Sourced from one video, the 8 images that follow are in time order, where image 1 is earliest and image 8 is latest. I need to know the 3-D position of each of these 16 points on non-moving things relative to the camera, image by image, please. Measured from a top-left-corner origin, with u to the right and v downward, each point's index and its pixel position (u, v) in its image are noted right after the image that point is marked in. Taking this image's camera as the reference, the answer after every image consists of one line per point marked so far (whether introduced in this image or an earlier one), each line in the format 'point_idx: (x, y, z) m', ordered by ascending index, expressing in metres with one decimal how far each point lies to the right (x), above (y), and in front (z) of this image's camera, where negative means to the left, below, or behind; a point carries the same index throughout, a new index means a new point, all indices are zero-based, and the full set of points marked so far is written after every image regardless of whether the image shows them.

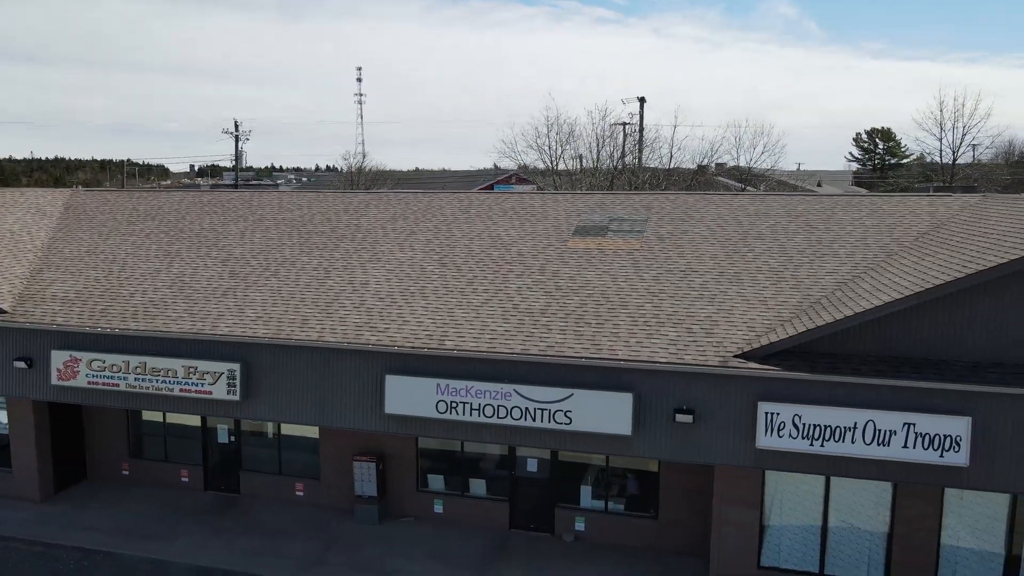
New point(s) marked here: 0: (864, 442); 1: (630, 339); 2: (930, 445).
0: (+5.5, -2.4, +11.7) m
1: (+2.2, -0.9, +13.6) m
2: (+6.4, -2.4, +11.5) m
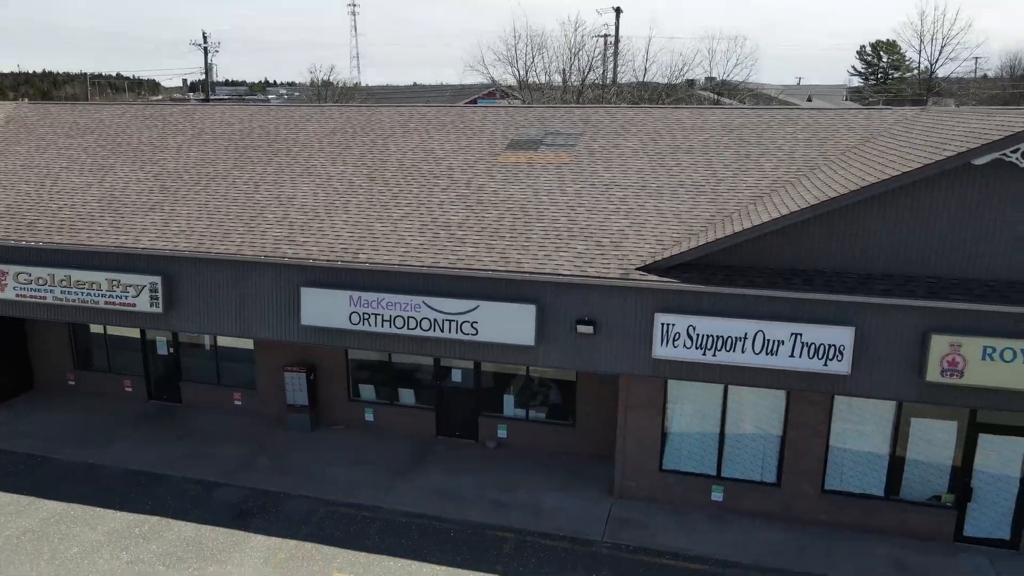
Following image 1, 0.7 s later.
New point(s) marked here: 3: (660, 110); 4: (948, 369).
0: (+3.9, -1.0, +12.1) m
1: (+0.5, +0.7, +13.7) m
2: (+4.8, -1.0, +11.8) m
3: (+3.8, +4.6, +19.6) m
4: (+6.6, -1.2, +11.3) m
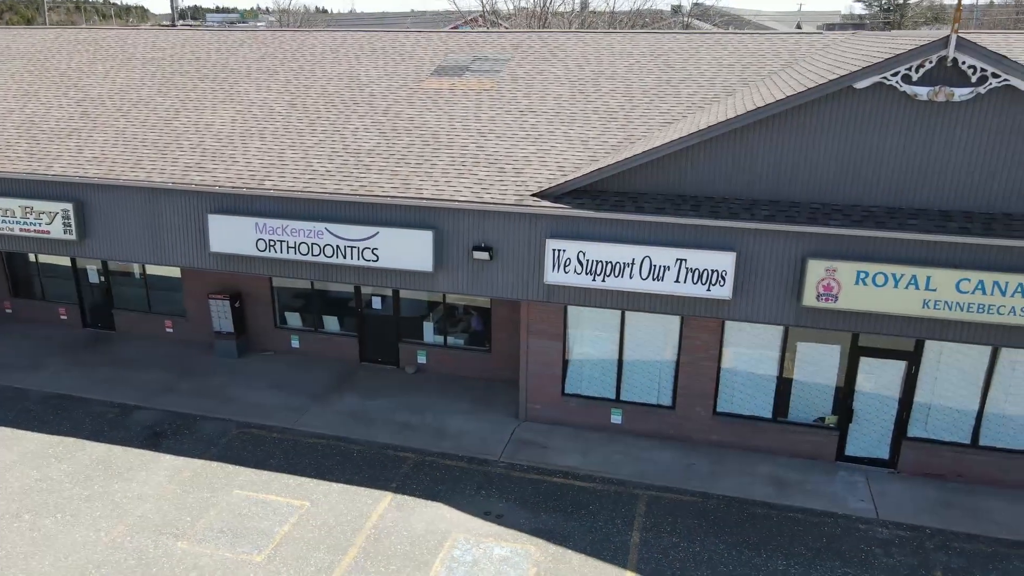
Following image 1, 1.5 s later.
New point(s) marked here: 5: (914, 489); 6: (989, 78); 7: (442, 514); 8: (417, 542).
0: (+2.1, +0.2, +12.2) m
1: (-1.3, +2.0, +13.7) m
2: (+3.0, +0.1, +12.0) m
3: (+2.0, +6.5, +19.3) m
4: (+4.8, -0.1, +11.5) m
5: (+6.7, -3.3, +12.5) m
6: (+6.7, +3.0, +10.6) m
7: (-1.1, -3.6, +11.9) m
8: (-1.4, -3.8, +11.2) m
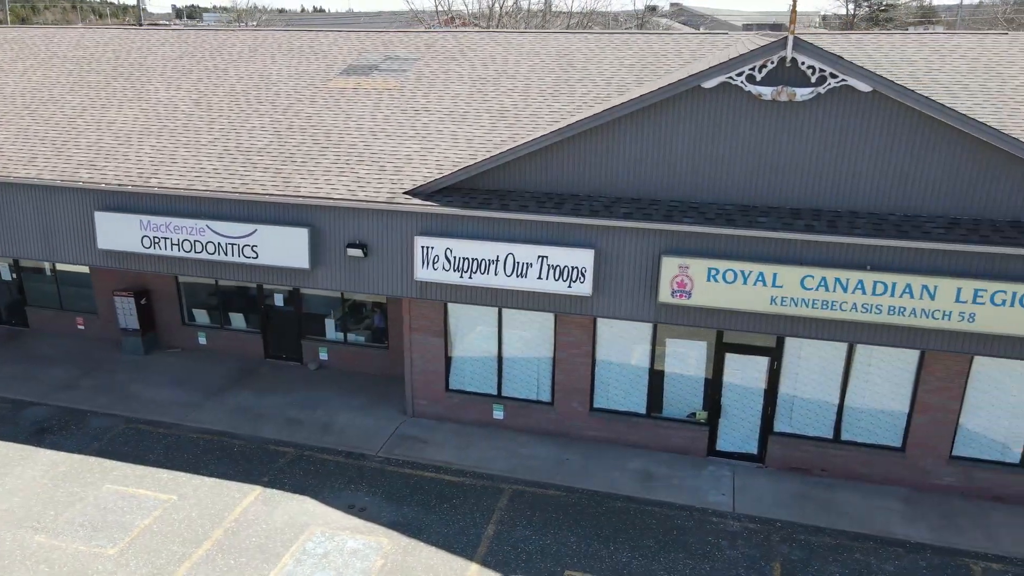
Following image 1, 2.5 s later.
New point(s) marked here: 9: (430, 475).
0: (-0.1, +0.2, +12.4) m
1: (-3.5, +2.0, +13.8) m
2: (+0.8, +0.2, +12.1) m
3: (-0.2, +6.5, +19.4) m
4: (+2.6, 0.0, +11.6) m
5: (+4.5, -3.3, +12.6) m
6: (+4.5, +3.0, +10.7) m
7: (-3.3, -3.5, +12.1) m
8: (-3.6, -3.8, +11.4) m
9: (-1.4, -3.2, +12.9) m
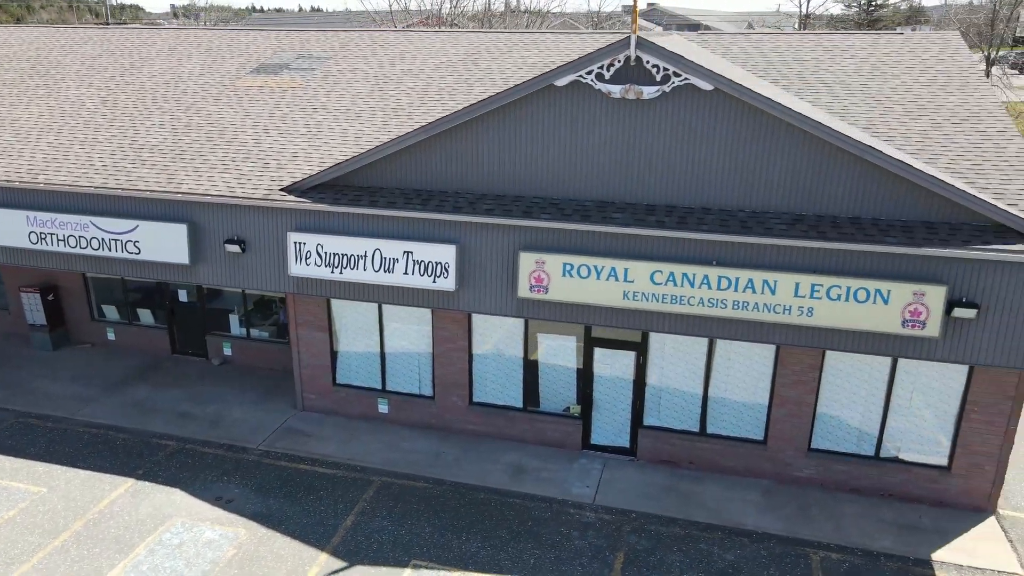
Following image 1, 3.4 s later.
0: (-2.3, +0.3, +12.5) m
1: (-5.7, +2.1, +14.0) m
2: (-1.4, +0.3, +12.3) m
3: (-2.4, +6.6, +19.6) m
4: (+0.4, 0.0, +11.8) m
5: (+2.3, -3.2, +12.8) m
6: (+2.3, +3.1, +10.9) m
7: (-5.5, -3.4, +12.2) m
8: (-5.8, -3.7, +11.5) m
9: (-3.6, -3.1, +13.1) m
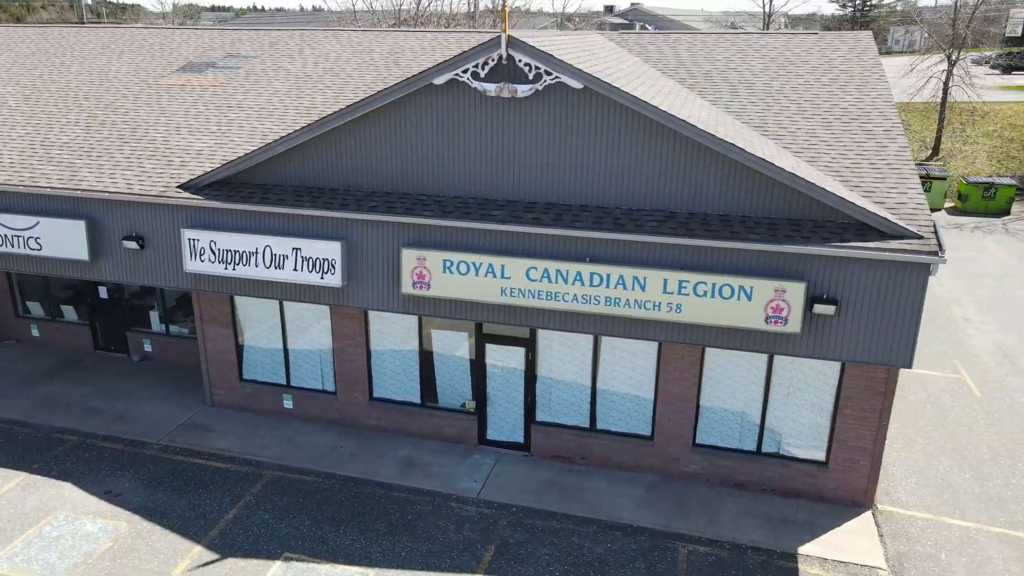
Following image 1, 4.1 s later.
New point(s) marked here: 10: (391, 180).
0: (-4.2, +0.4, +12.7) m
1: (-7.6, +2.2, +14.1) m
2: (-3.3, +0.3, +12.4) m
3: (-4.3, +6.7, +19.7) m
4: (-1.5, +0.1, +12.0) m
5: (+0.4, -3.1, +13.0) m
6: (+0.5, +3.1, +11.1) m
7: (-7.4, -3.4, +12.4) m
8: (-7.7, -3.6, +11.7) m
9: (-5.5, -3.1, +13.2) m
10: (-2.0, +1.8, +12.5) m
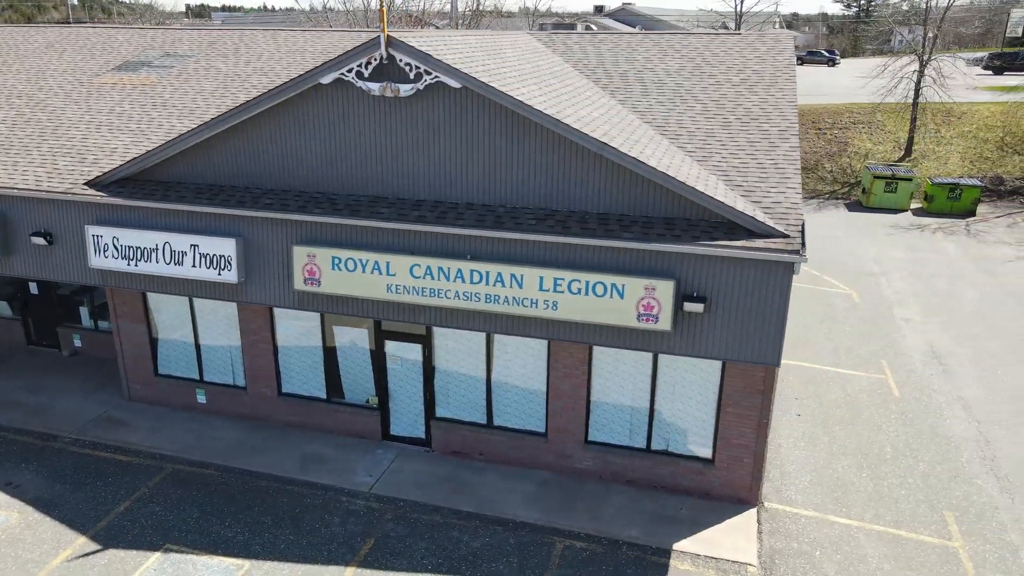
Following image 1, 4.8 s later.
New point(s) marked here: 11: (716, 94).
0: (-6.0, +0.5, +12.8) m
1: (-9.3, +2.3, +14.3) m
2: (-5.1, +0.4, +12.6) m
3: (-5.9, +6.8, +19.9) m
4: (-3.3, +0.2, +12.1) m
5: (-1.4, -3.1, +13.1) m
6: (-1.3, +3.2, +11.2) m
7: (-9.2, -3.3, +12.6) m
8: (-9.5, -3.5, +11.9) m
9: (-7.3, -3.0, +13.4) m
10: (-3.8, +1.9, +12.6) m
11: (+3.9, +3.7, +14.4) m
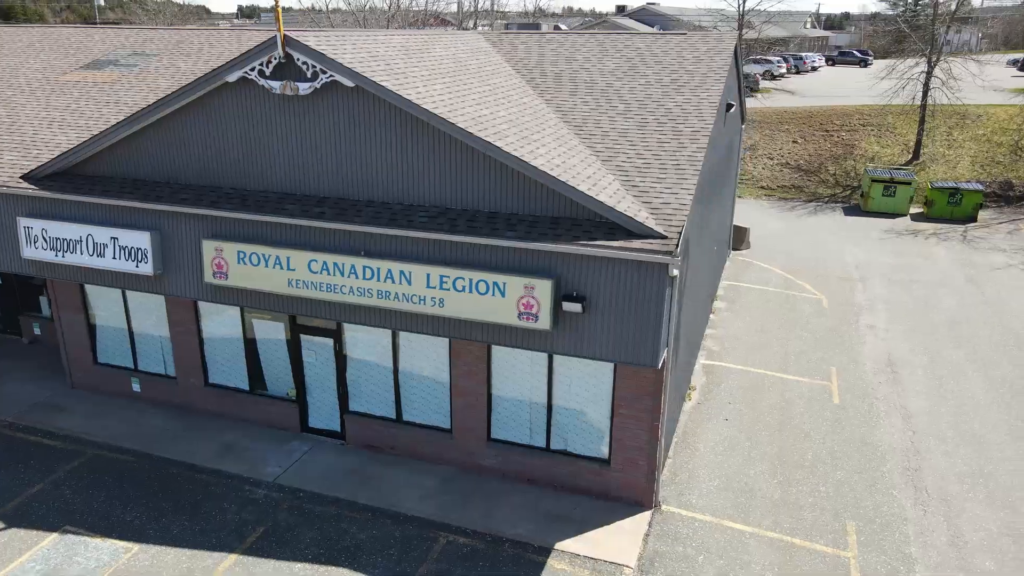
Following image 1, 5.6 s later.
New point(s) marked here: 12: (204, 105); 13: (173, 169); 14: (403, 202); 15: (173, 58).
0: (-7.5, +0.6, +13.3) m
1: (-10.7, +2.5, +14.9) m
2: (-6.6, +0.5, +13.0) m
3: (-7.0, +6.9, +20.3) m
4: (-4.9, +0.3, +12.4) m
5: (-3.0, -3.0, +13.3) m
6: (-2.9, +3.3, +11.4) m
7: (-10.8, -3.1, +13.2) m
8: (-11.2, -3.3, +12.5) m
9: (-8.9, -2.8, +13.9) m
10: (-5.3, +2.0, +13.0) m
11: (+2.5, +3.7, +14.3) m
12: (-5.1, +3.0, +12.5) m
13: (-6.0, +2.1, +13.2) m
14: (-1.7, +1.3, +11.8) m
15: (-8.6, +5.9, +19.2) m
